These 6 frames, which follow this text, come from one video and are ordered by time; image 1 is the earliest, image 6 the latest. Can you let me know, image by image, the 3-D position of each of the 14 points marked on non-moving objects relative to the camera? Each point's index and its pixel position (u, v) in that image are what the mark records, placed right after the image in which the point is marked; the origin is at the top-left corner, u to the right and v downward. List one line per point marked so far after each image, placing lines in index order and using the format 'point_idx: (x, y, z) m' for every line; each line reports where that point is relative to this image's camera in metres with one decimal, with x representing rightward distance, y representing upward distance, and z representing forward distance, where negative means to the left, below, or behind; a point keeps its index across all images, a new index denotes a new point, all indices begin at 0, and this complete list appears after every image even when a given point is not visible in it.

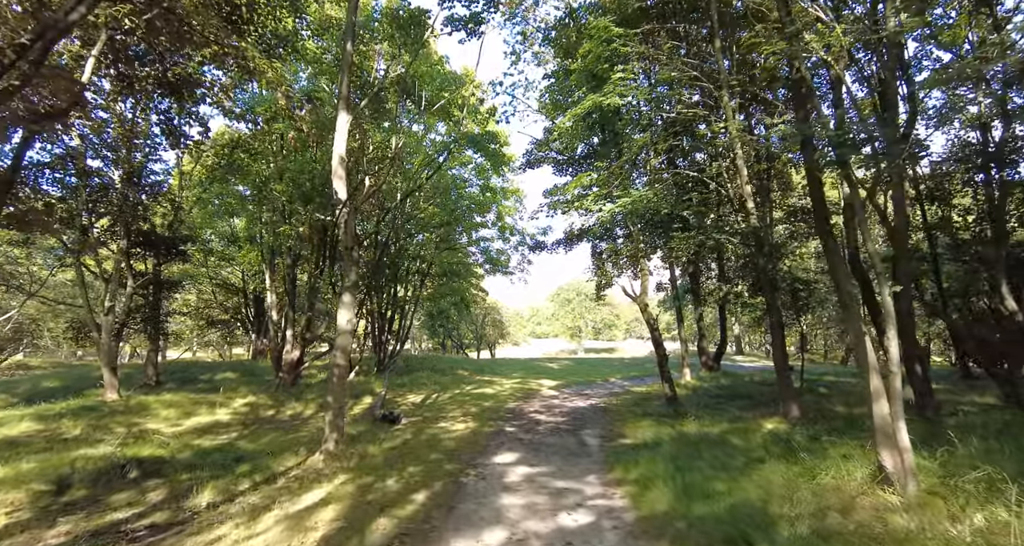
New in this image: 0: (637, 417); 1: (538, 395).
0: (+2.8, -3.3, +10.5) m
1: (+0.9, -3.9, +14.9) m
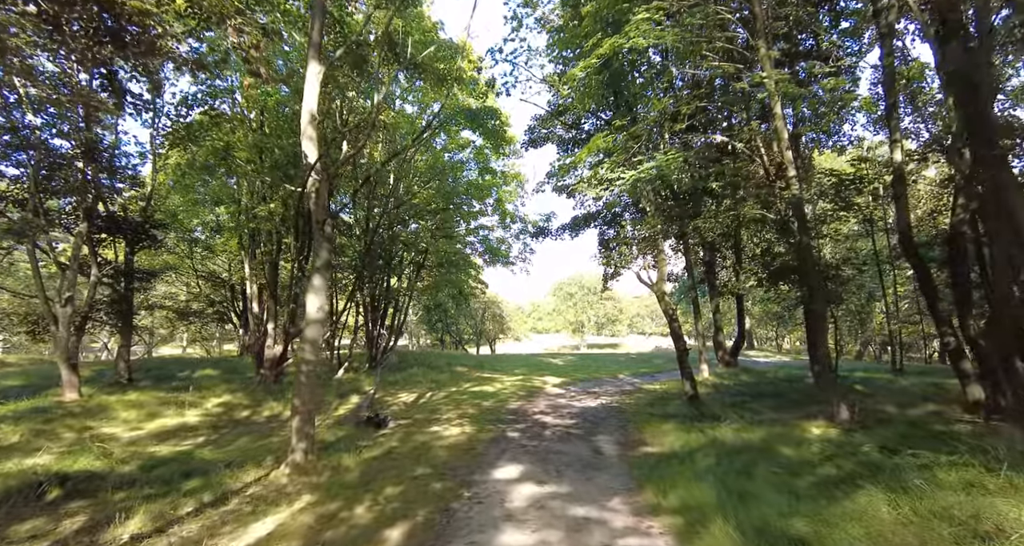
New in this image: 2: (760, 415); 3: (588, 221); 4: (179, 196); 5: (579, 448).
0: (+2.9, -3.0, +9.2) m
1: (+0.9, -3.5, +13.6) m
2: (+4.7, -2.7, +8.9) m
3: (+2.5, +3.1, +16.9) m
4: (-13.6, +3.1, +19.2) m
5: (+1.1, -2.8, +7.6) m
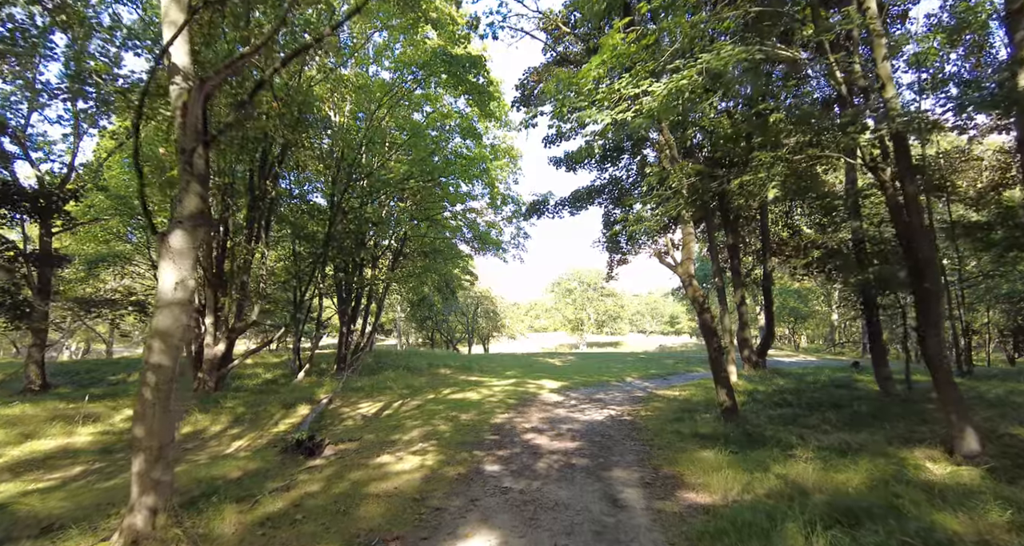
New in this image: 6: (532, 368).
0: (+2.6, -2.6, +6.8) m
1: (+0.6, -3.1, +11.2) m
2: (+4.4, -2.3, +6.5) m
3: (+2.2, +3.5, +14.5) m
4: (-13.9, +3.6, +16.7) m
5: (+0.8, -2.4, +5.1) m
6: (+0.8, -3.7, +18.4) m
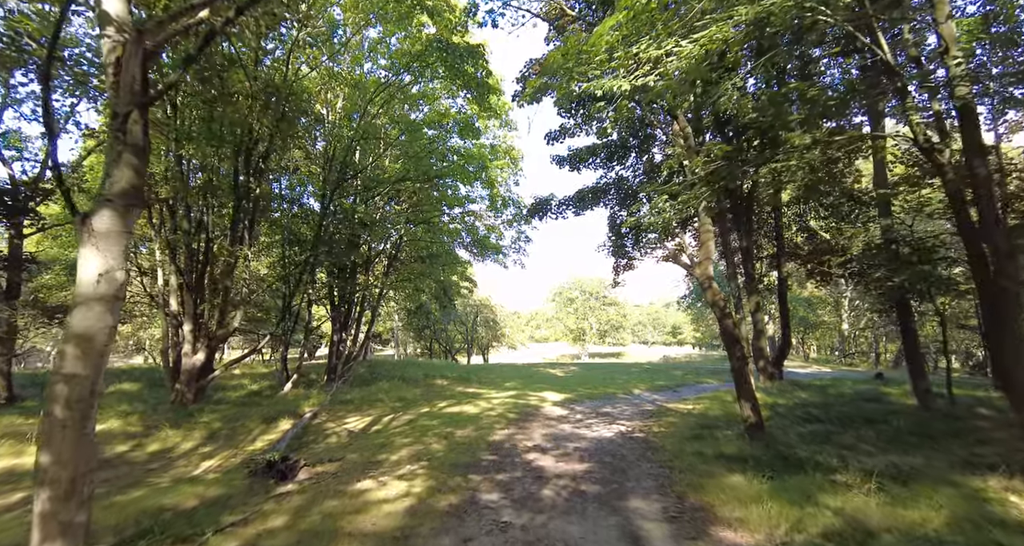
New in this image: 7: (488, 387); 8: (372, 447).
0: (+2.6, -2.5, +5.9) m
1: (+0.6, -3.2, +10.3) m
2: (+4.4, -2.3, +5.7) m
3: (+2.3, +3.4, +13.7) m
4: (-13.9, +3.4, +16.0) m
5: (+0.8, -2.4, +4.3) m
6: (+0.8, -3.9, +17.5) m
7: (-0.8, -3.6, +14.9) m
8: (-2.3, -2.9, +7.8) m
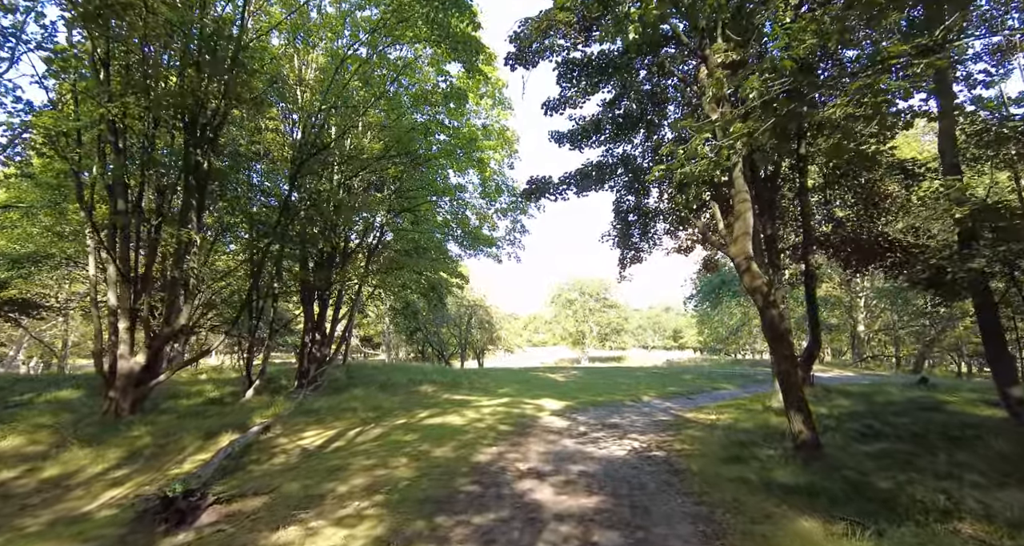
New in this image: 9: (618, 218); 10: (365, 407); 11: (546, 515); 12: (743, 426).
0: (+2.4, -2.2, +4.3) m
1: (+0.5, -2.9, +8.7) m
2: (+4.3, -2.0, +4.0) m
3: (+2.1, +3.6, +12.2) m
4: (-14.1, +3.6, +14.4) m
5: (+0.7, -2.0, +2.6) m
6: (+0.6, -3.8, +15.9) m
7: (-0.9, -3.4, +13.3) m
8: (-2.5, -2.6, +6.1) m
9: (+3.0, +1.6, +13.5) m
10: (-3.3, -3.0, +10.7) m
11: (+0.3, -2.3, +4.6) m
12: (+3.9, -2.6, +7.9) m
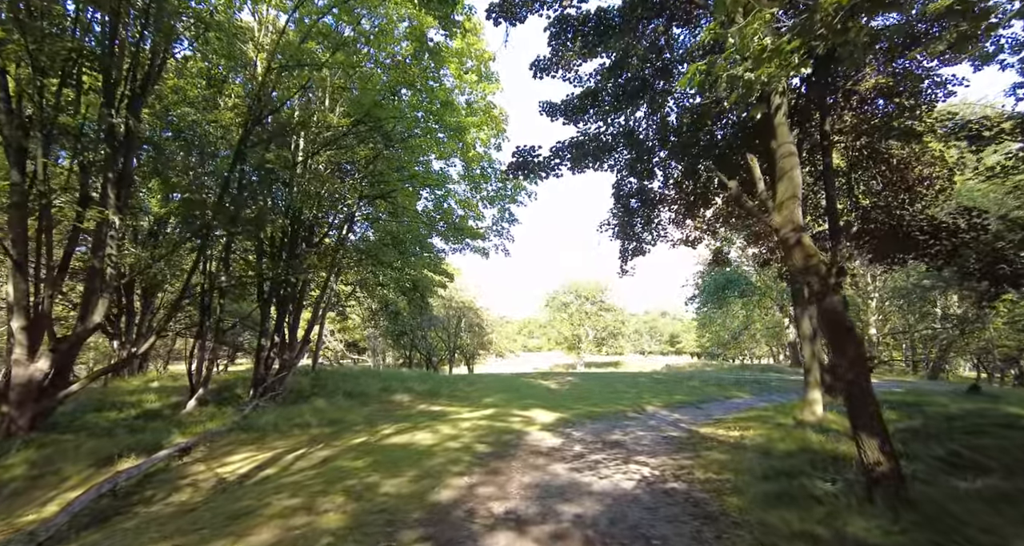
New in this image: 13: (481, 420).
0: (+2.2, -1.9, +2.7) m
1: (+0.2, -2.7, +7.0) m
2: (+4.0, -1.7, +2.4) m
3: (+1.7, +3.8, +10.6) m
4: (-14.4, +3.7, +12.7) m
5: (+0.4, -1.7, +1.0) m
6: (+0.2, -3.6, +14.2) m
7: (-1.3, -3.3, +11.6) m
8: (-2.8, -2.3, +4.5) m
9: (+2.7, +1.8, +11.9) m
10: (-3.7, -2.8, +9.1) m
11: (+0.1, -2.1, +2.9) m
12: (+3.6, -2.3, +6.3) m
13: (-0.6, -3.0, +9.5) m
